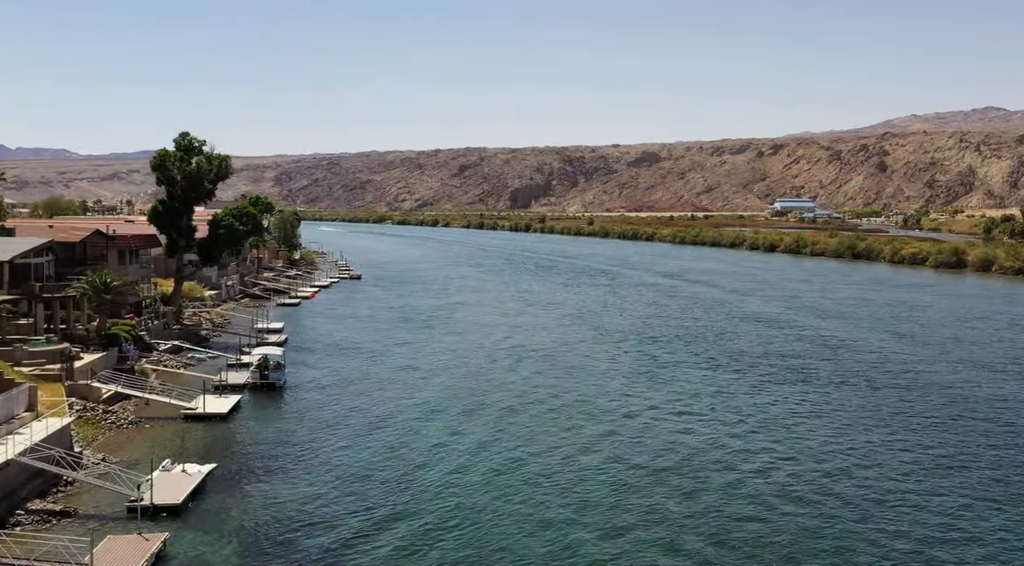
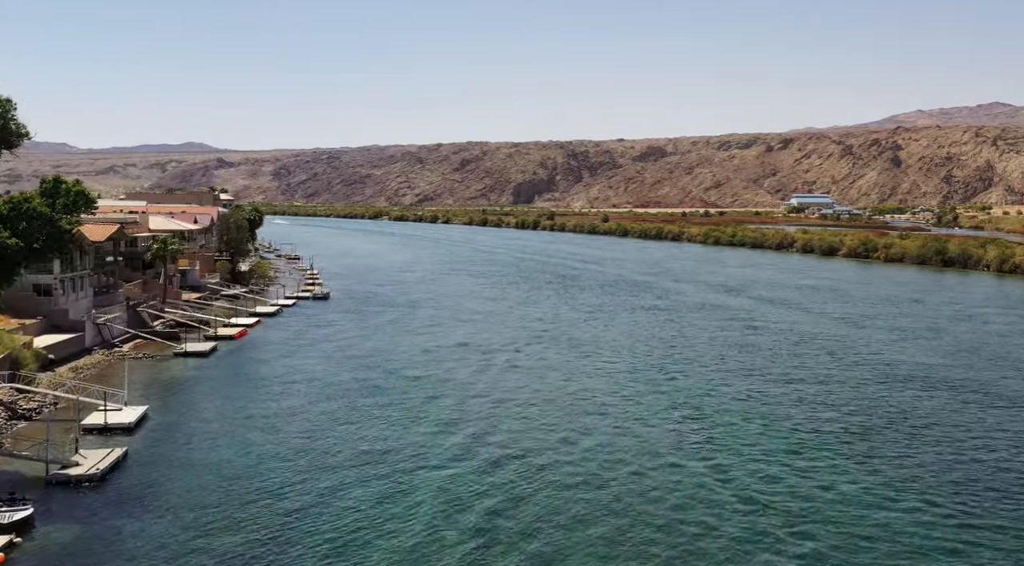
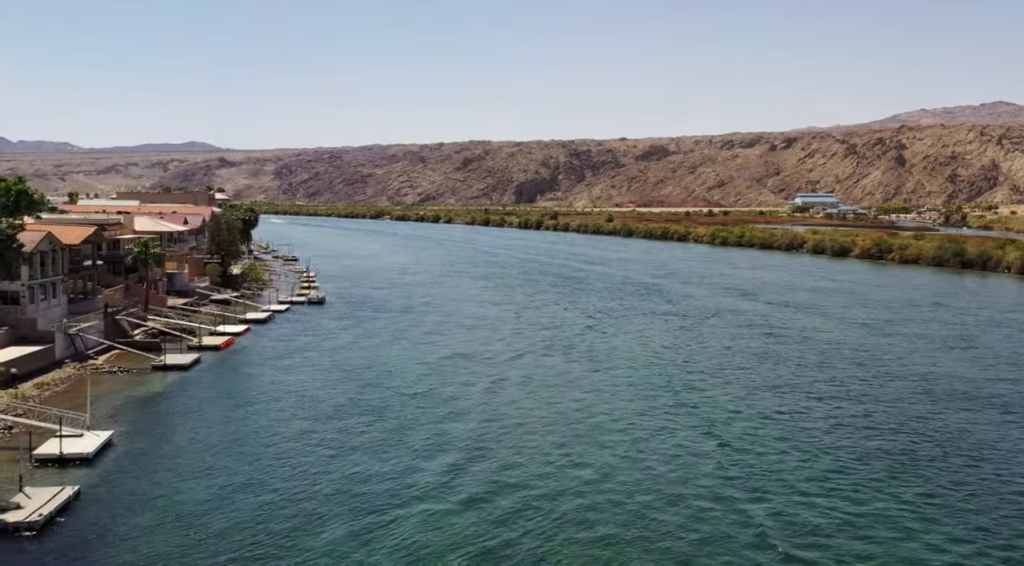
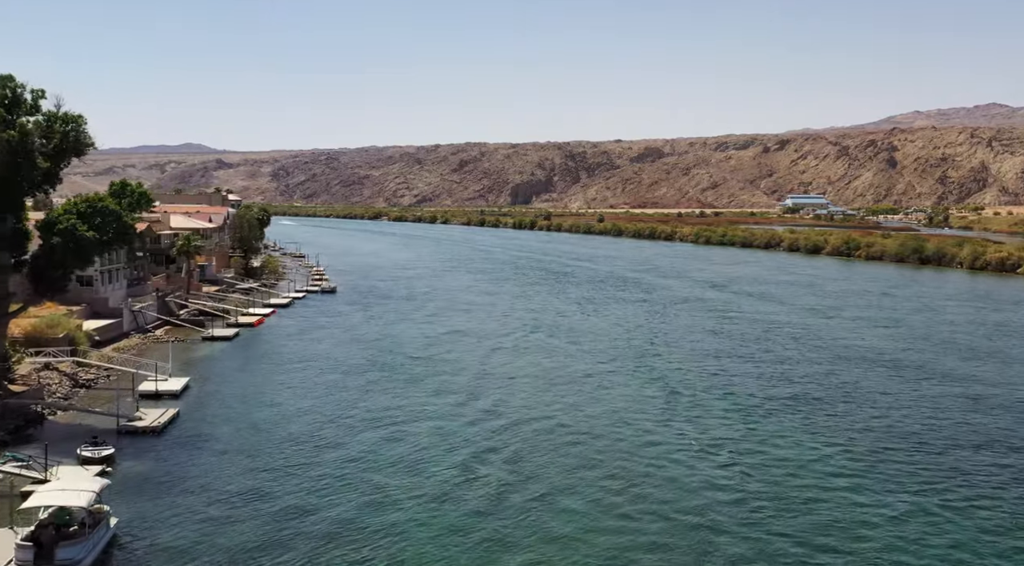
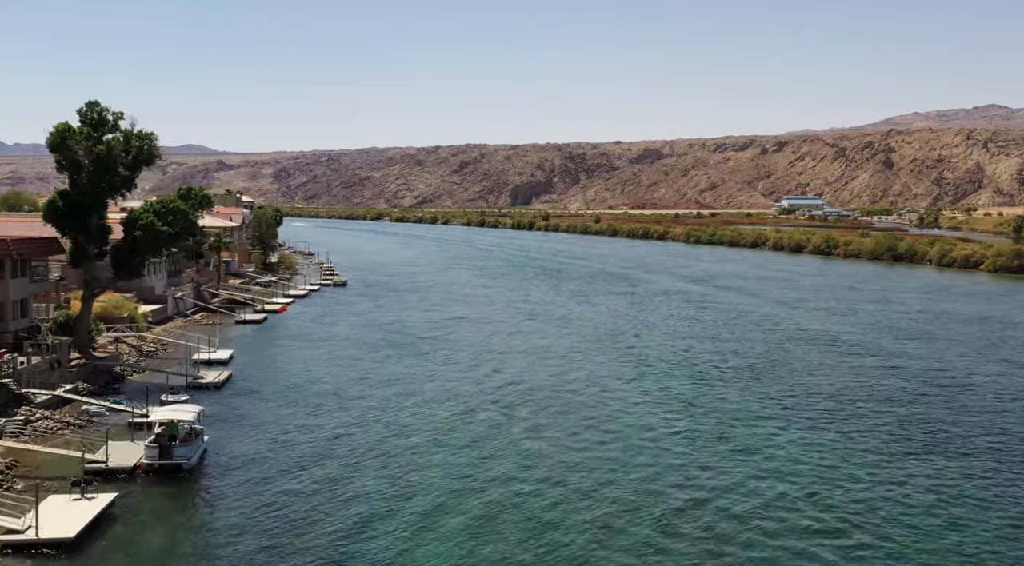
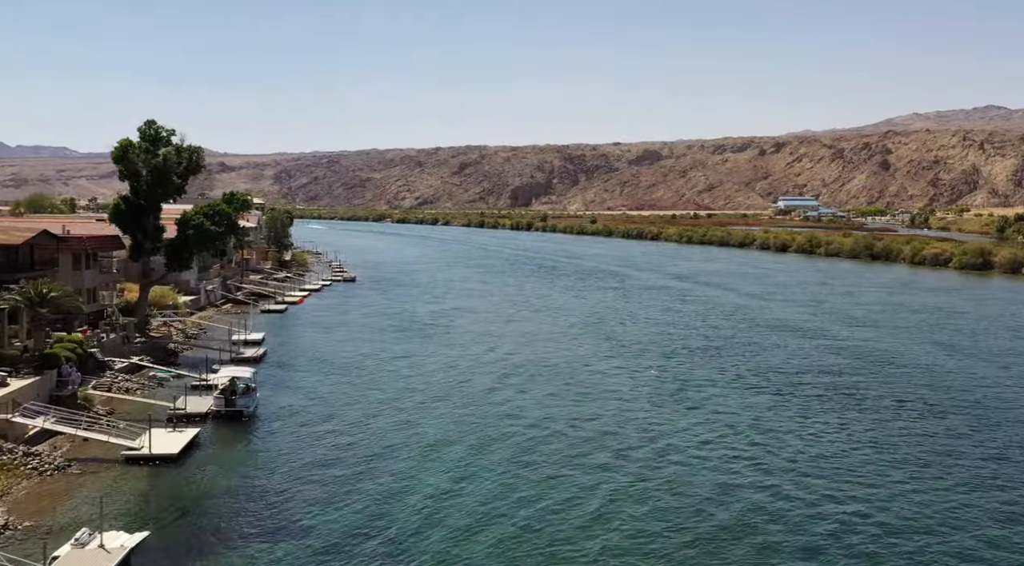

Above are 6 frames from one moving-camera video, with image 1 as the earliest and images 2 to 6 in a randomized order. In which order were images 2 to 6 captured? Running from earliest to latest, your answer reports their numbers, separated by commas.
6, 5, 4, 2, 3
